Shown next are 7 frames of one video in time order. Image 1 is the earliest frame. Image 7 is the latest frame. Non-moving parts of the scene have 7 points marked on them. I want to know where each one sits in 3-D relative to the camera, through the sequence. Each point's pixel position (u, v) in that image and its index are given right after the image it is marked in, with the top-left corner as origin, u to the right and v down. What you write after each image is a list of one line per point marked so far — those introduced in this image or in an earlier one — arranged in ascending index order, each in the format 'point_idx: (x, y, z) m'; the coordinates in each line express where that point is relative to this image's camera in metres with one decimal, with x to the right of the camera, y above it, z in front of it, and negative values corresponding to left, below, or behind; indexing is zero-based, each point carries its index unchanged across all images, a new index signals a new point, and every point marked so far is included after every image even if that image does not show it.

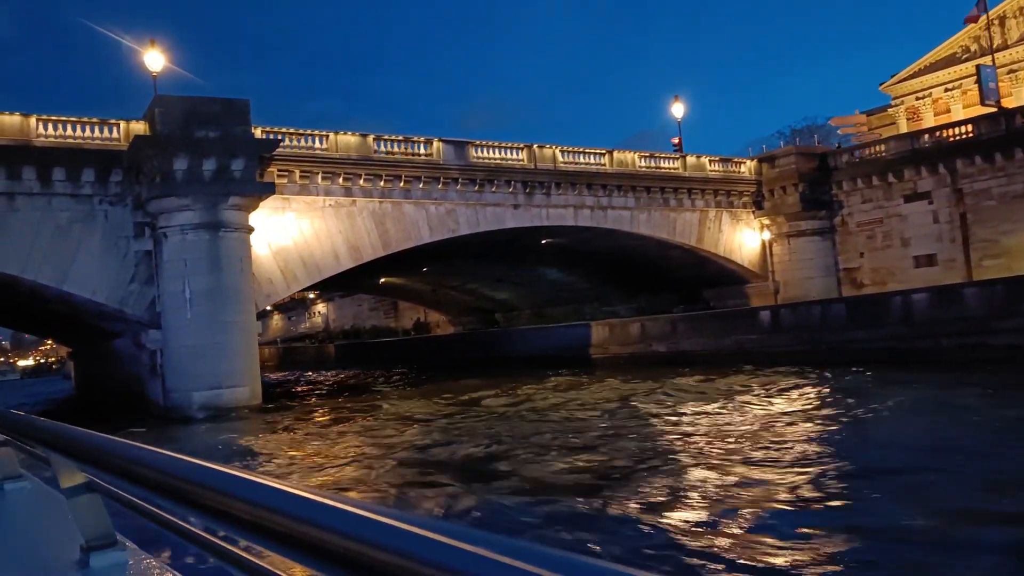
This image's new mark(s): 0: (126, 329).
0: (-6.1, -0.6, +19.1) m
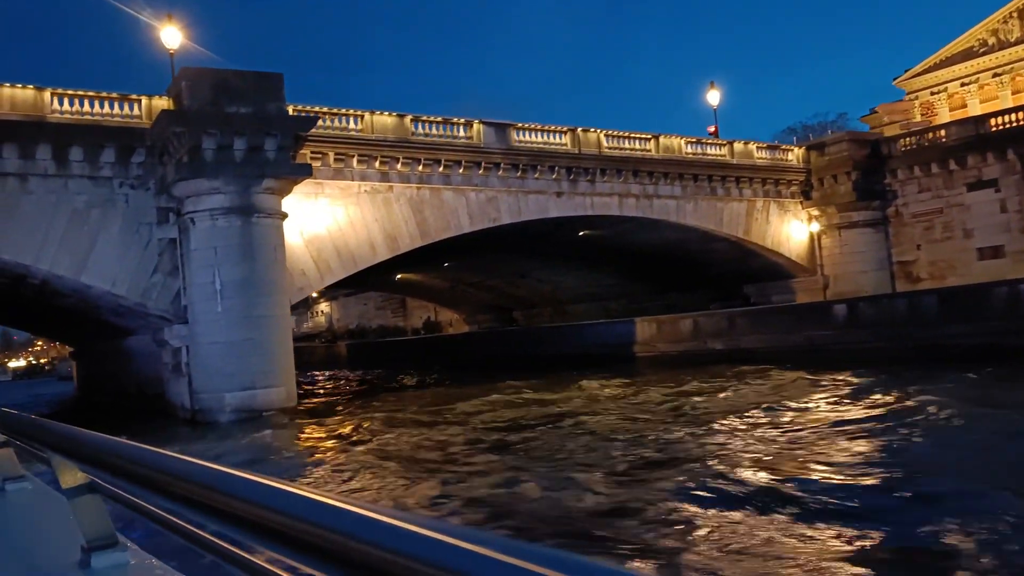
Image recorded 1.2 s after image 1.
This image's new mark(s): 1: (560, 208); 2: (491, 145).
0: (-5.4, -0.5, +17.7) m
1: (+0.8, +1.3, +19.9) m
2: (-0.3, +2.2, +18.7) m
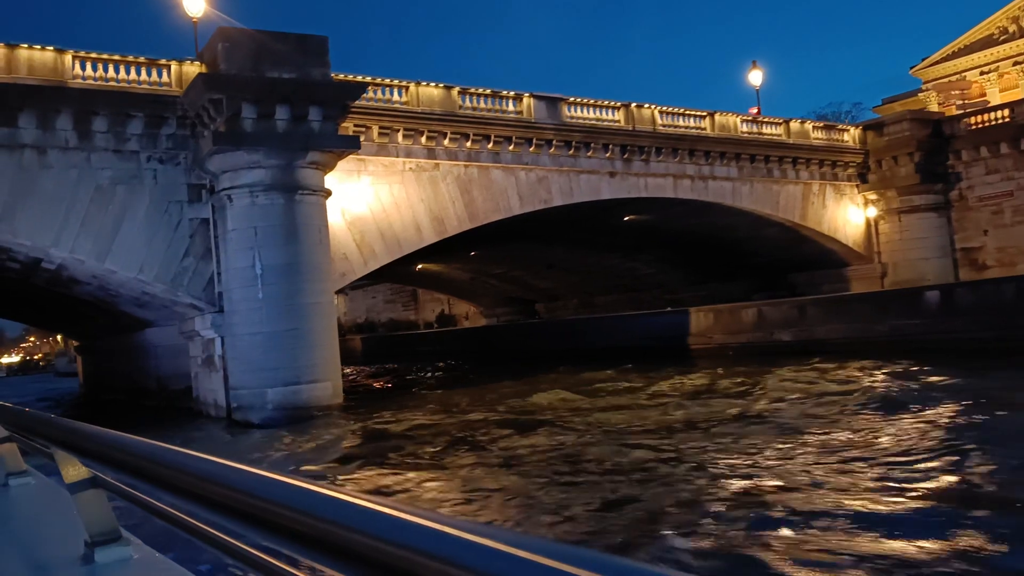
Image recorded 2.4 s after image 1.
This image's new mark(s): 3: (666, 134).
0: (-4.7, -0.3, +16.4) m
1: (+1.5, +1.5, +18.5) m
2: (+0.4, +2.4, +17.3) m
3: (+2.4, +2.4, +19.0) m
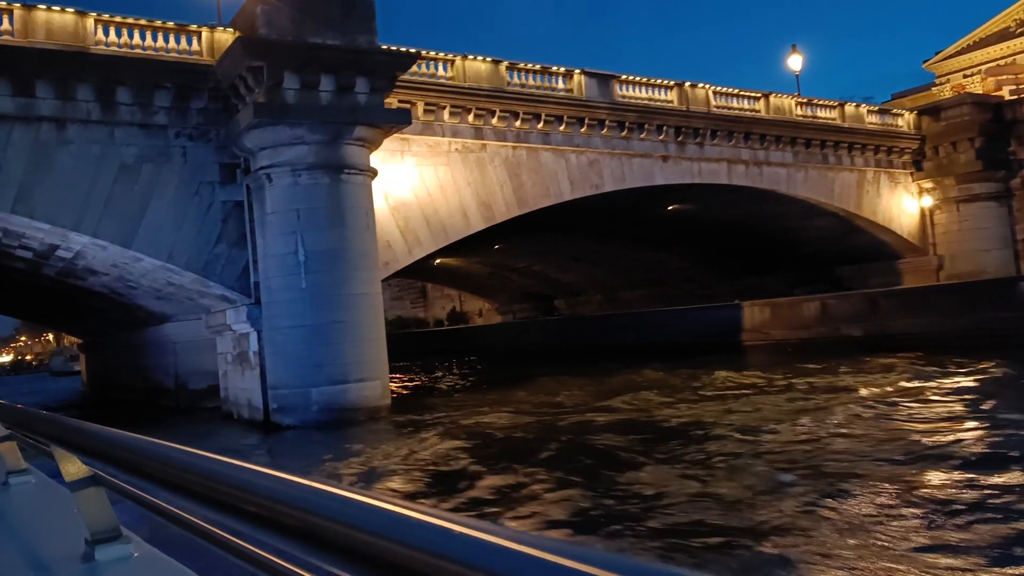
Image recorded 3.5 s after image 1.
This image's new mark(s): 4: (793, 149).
0: (-4.0, -0.2, +15.1) m
1: (+2.2, +1.6, +17.3) m
2: (+1.1, +2.5, +16.0) m
3: (+3.1, +2.5, +17.8) m
4: (+4.5, +2.2, +19.5) m
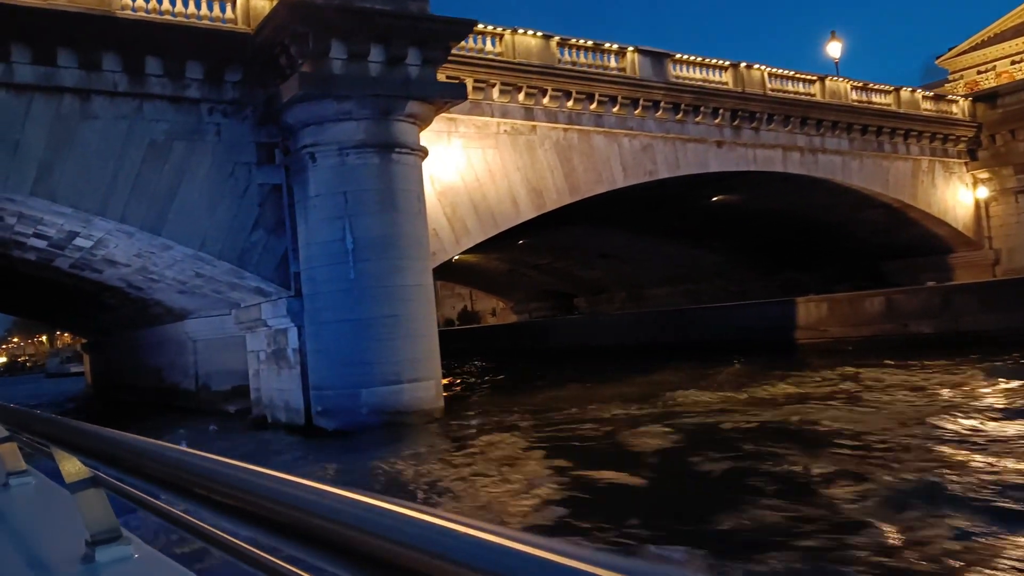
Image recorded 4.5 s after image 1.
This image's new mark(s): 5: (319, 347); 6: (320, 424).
0: (-3.4, -0.1, +14.1) m
1: (+2.8, +1.7, +16.2) m
2: (+1.7, +2.6, +15.0) m
3: (+3.7, +2.6, +16.7) m
4: (+5.1, +2.3, +18.5) m
5: (-1.7, -0.5, +10.6) m
6: (-1.7, -1.2, +10.8) m
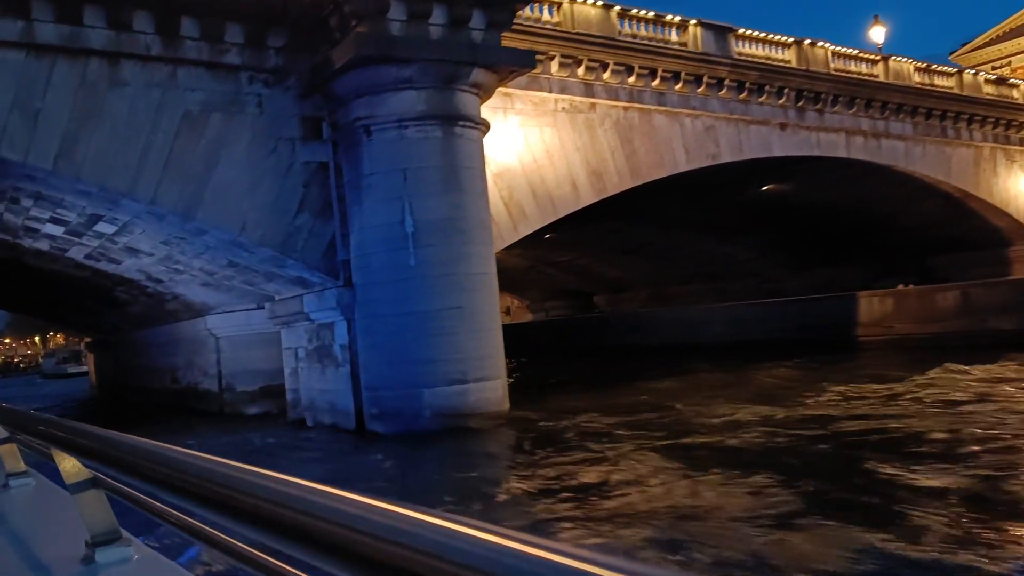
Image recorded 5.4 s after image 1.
0: (-2.8, 0.0, +12.9) m
1: (+3.4, +1.8, +15.1) m
2: (+2.3, +2.7, +13.8) m
3: (+4.3, +2.7, +15.6) m
4: (+5.7, +2.4, +17.3) m
5: (-1.1, -0.4, +9.5) m
6: (-1.1, -1.1, +9.7) m
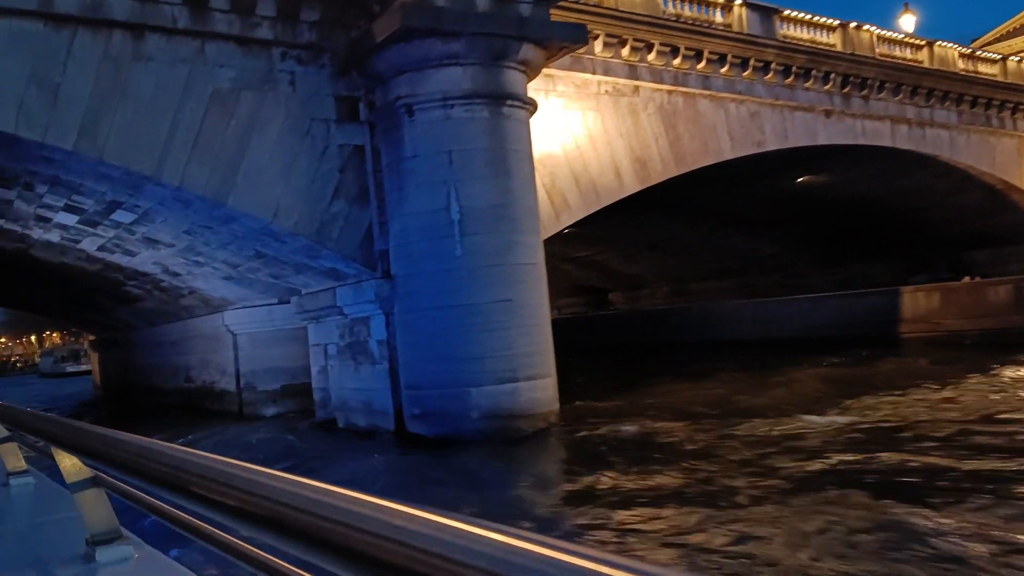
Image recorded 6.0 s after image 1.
0: (-2.4, 0.0, +12.3) m
1: (+3.8, +1.8, +14.4) m
2: (+2.7, +2.7, +13.2) m
3: (+4.7, +2.8, +14.9) m
4: (+6.1, +2.5, +16.7) m
5: (-0.7, -0.4, +8.8) m
6: (-0.7, -1.1, +9.0) m
